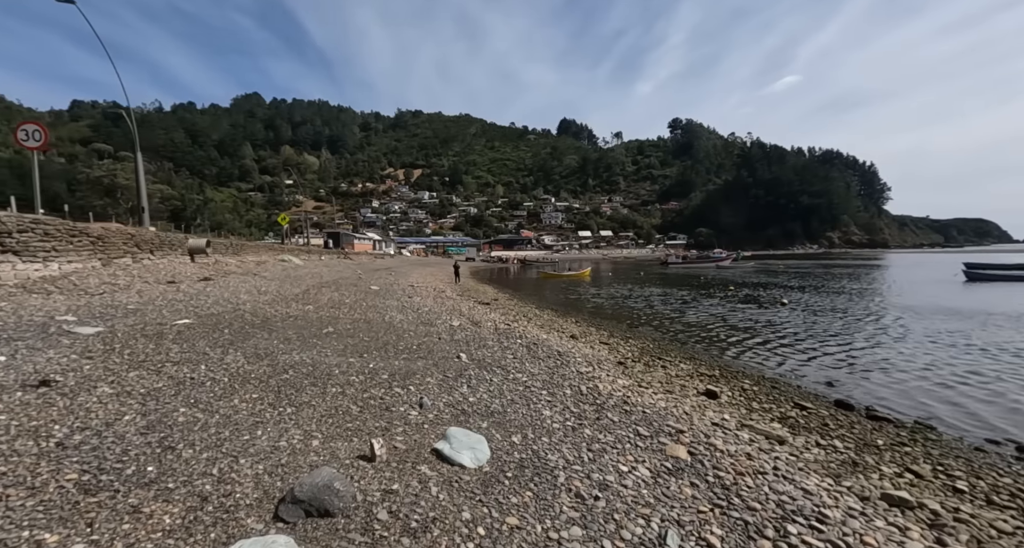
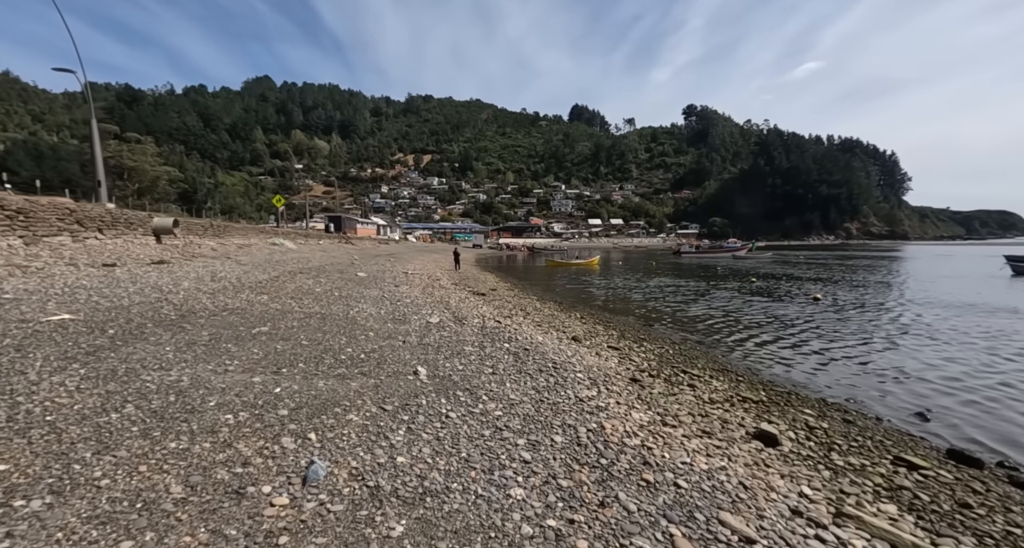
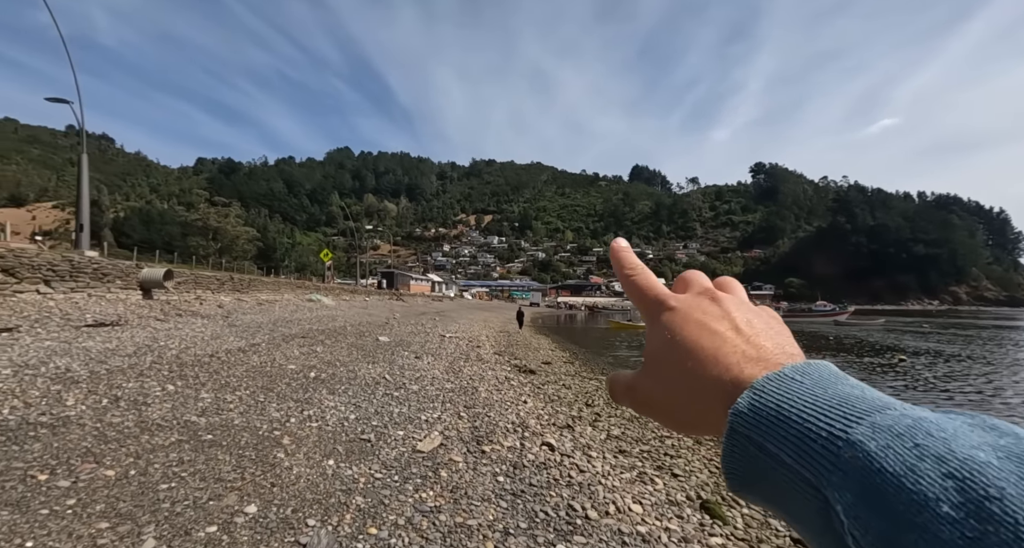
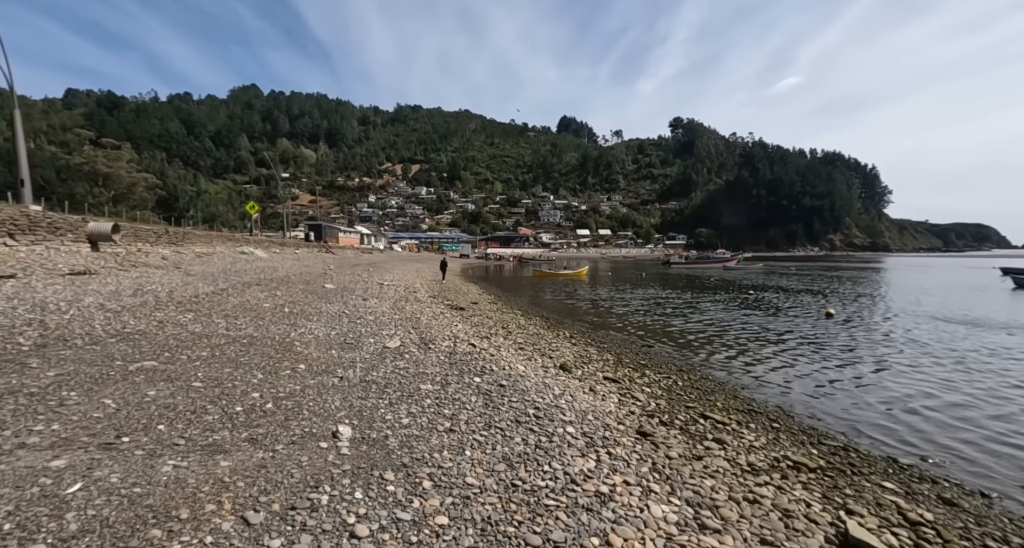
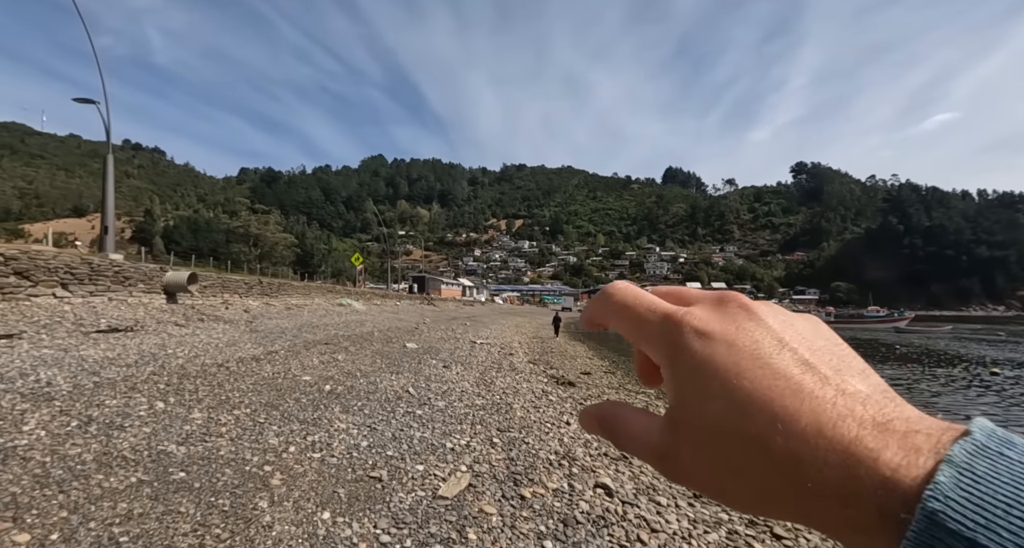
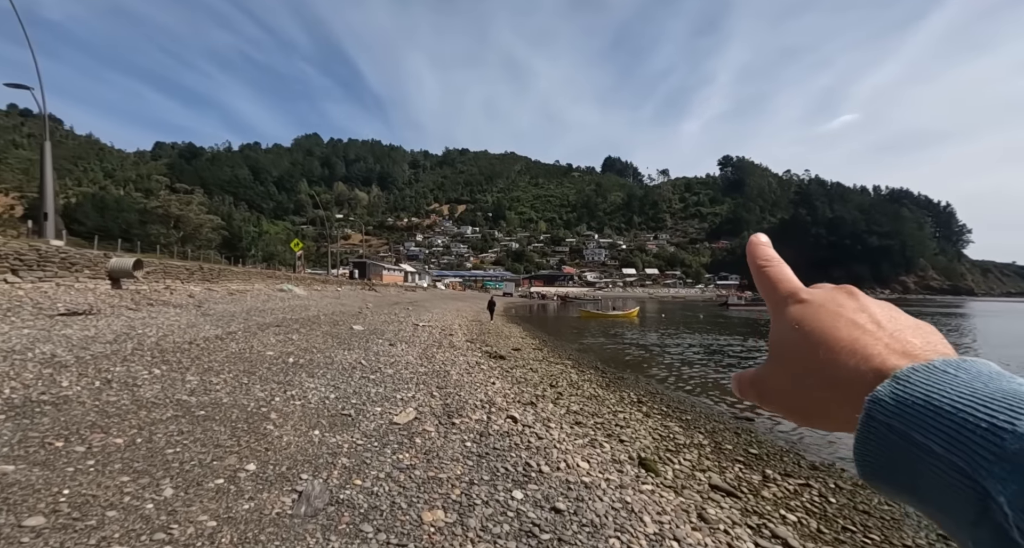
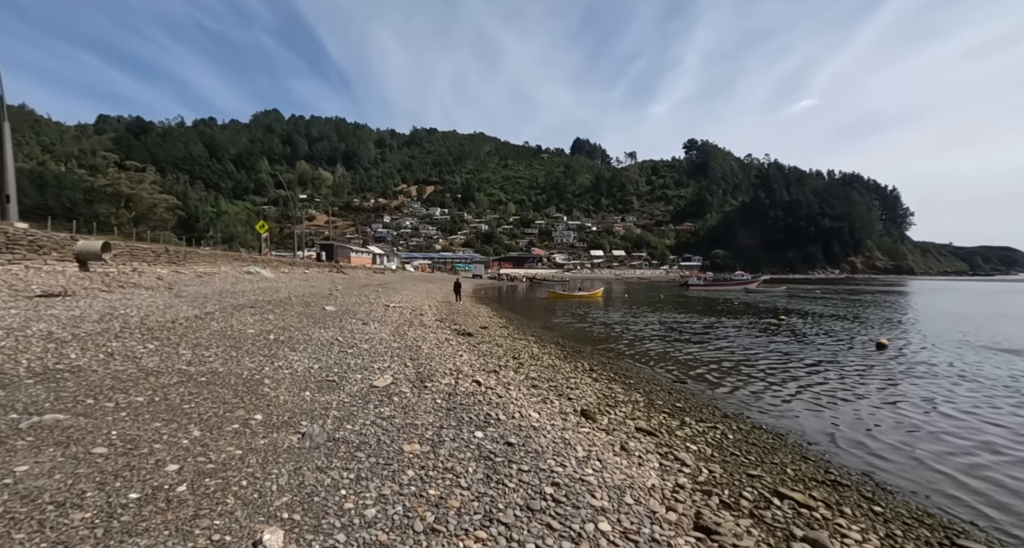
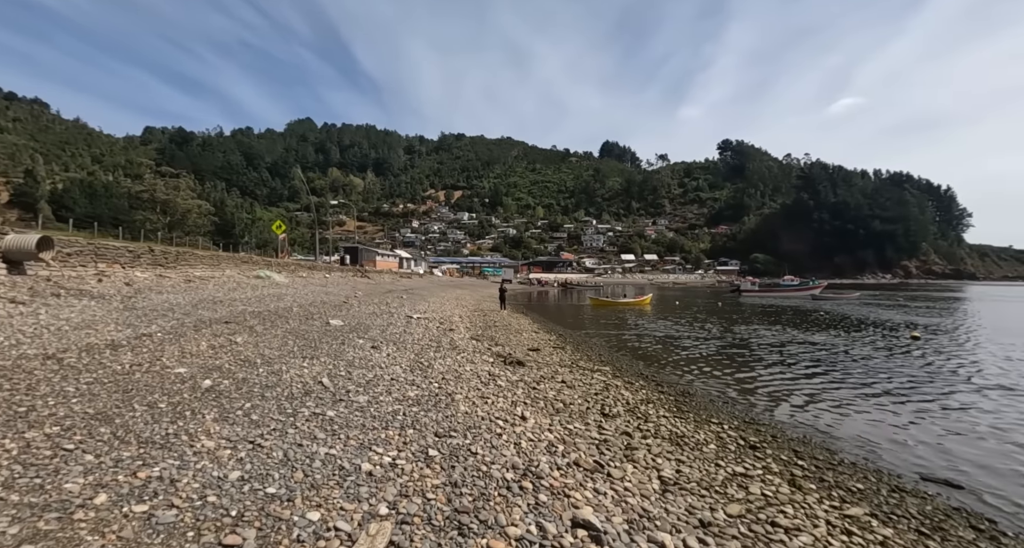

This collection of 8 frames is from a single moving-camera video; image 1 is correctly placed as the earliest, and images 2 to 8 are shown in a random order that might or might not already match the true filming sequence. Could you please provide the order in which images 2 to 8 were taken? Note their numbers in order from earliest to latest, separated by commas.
2, 4, 7, 6, 3, 5, 8
